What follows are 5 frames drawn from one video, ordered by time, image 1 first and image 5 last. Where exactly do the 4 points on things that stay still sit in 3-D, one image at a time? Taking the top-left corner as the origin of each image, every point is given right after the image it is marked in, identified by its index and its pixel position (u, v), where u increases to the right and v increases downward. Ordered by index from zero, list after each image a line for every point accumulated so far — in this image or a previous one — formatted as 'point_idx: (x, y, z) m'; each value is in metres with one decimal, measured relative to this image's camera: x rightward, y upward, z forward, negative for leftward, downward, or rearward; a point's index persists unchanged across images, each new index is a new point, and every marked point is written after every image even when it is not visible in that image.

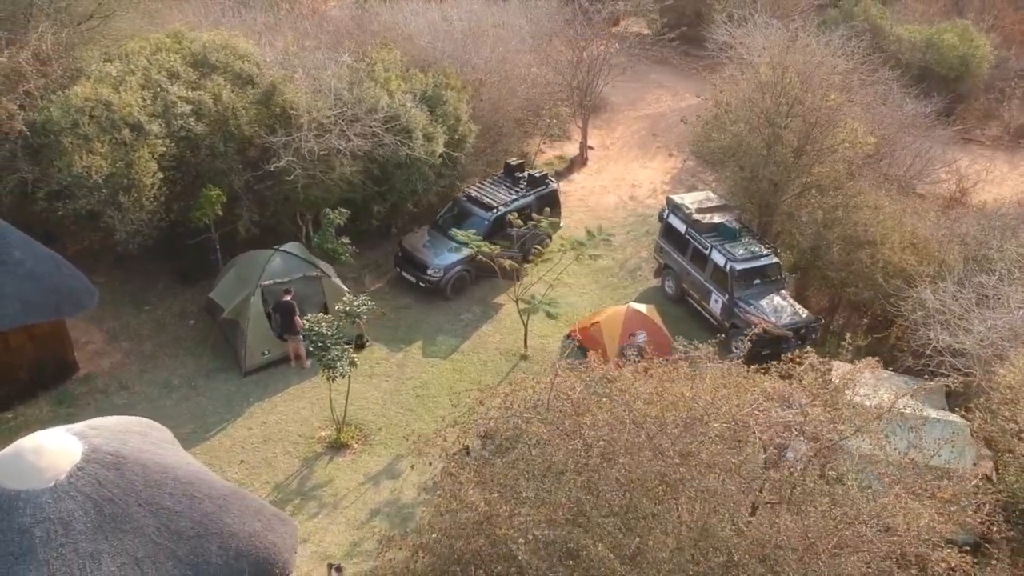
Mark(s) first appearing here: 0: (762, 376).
0: (+2.1, -0.7, +8.2) m
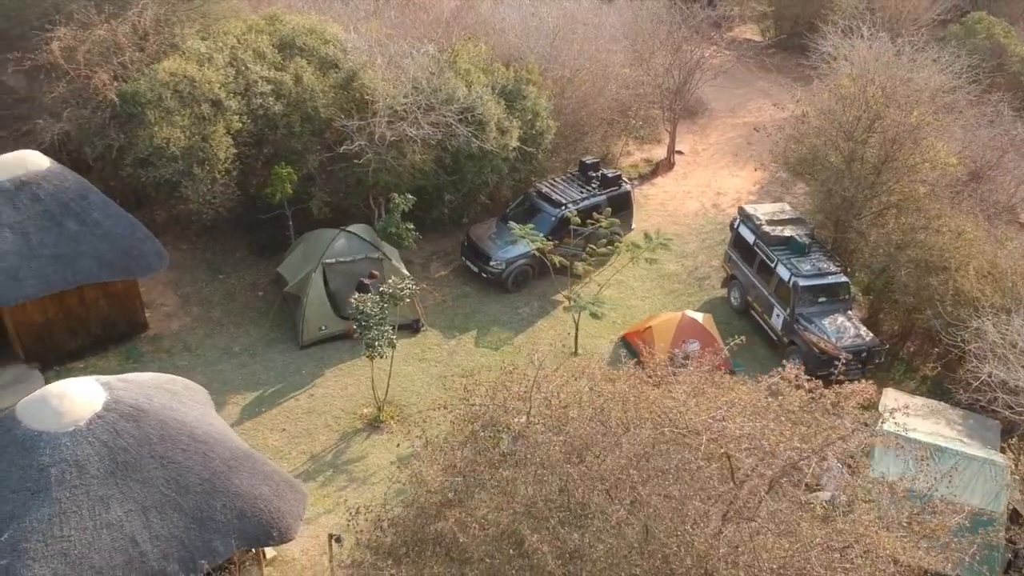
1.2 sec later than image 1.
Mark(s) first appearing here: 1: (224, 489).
0: (+2.0, -0.8, +8.0) m
1: (-2.5, -1.8, +8.8) m
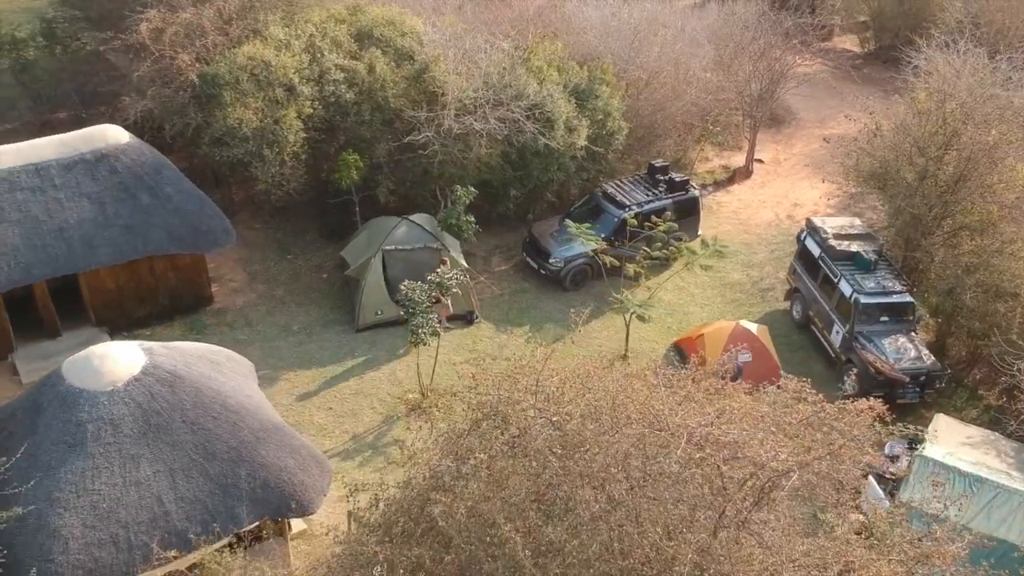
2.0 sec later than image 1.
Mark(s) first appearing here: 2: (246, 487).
0: (+2.1, -0.9, +7.9) m
1: (-2.4, -1.6, +9.1) m
2: (-2.4, -1.8, +9.0) m
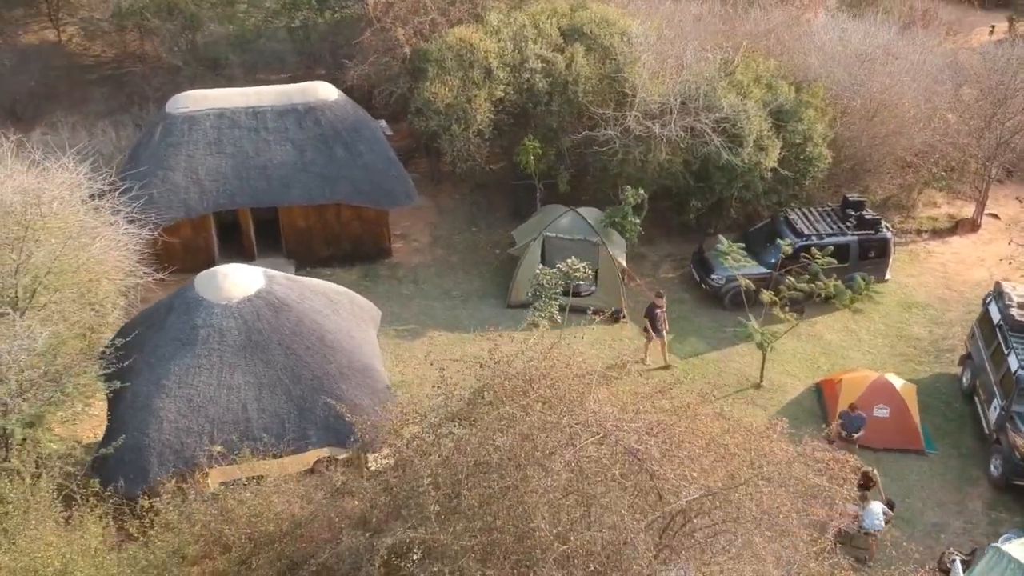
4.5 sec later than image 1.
0: (+2.1, -1.2, +7.6) m
1: (-1.9, -1.0, +10.2) m
2: (-2.0, -1.2, +10.0) m
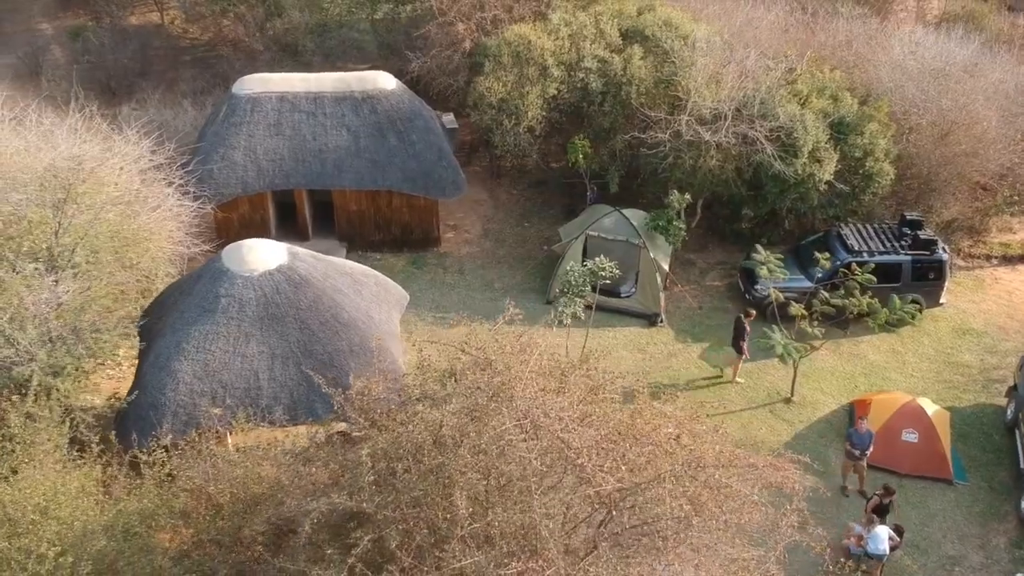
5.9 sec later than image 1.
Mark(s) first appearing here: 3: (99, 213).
0: (+1.8, -1.2, +7.6) m
1: (-1.9, -0.8, +10.5) m
2: (-2.0, -1.0, +10.4) m
3: (-4.6, +0.8, +11.2) m
